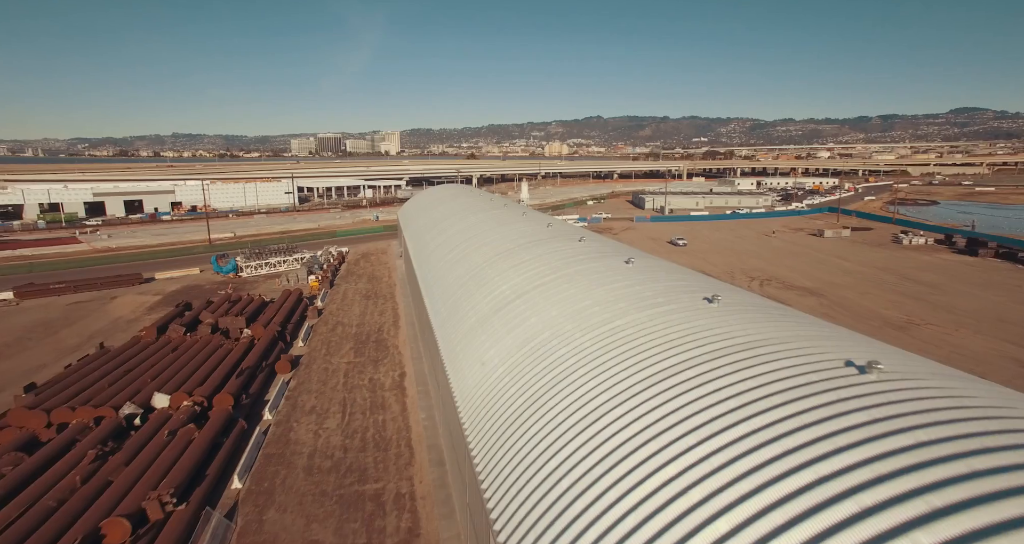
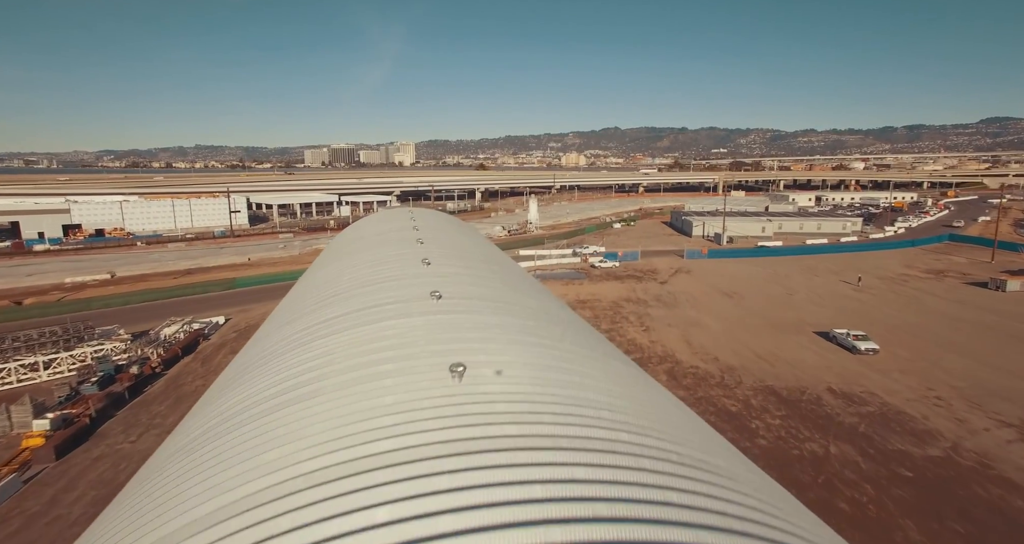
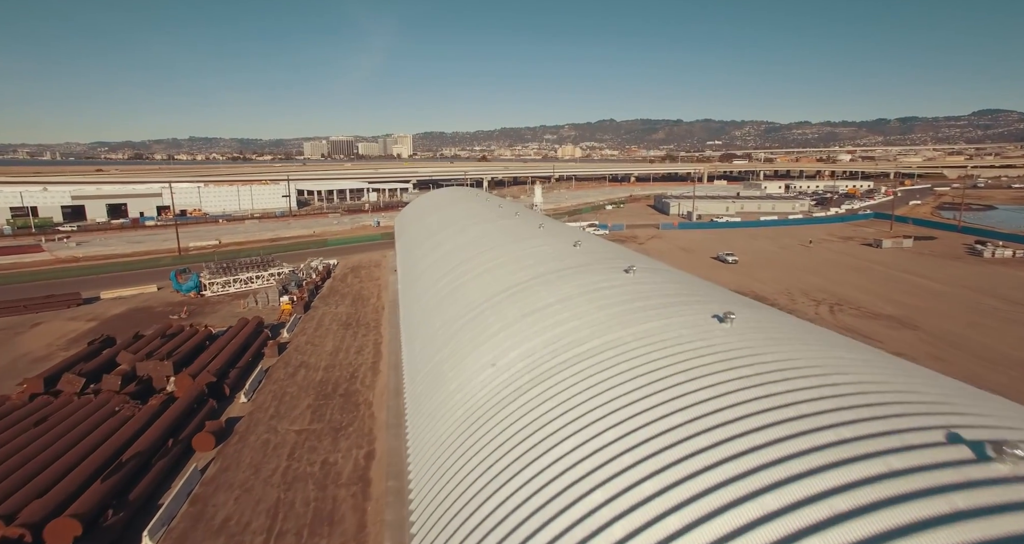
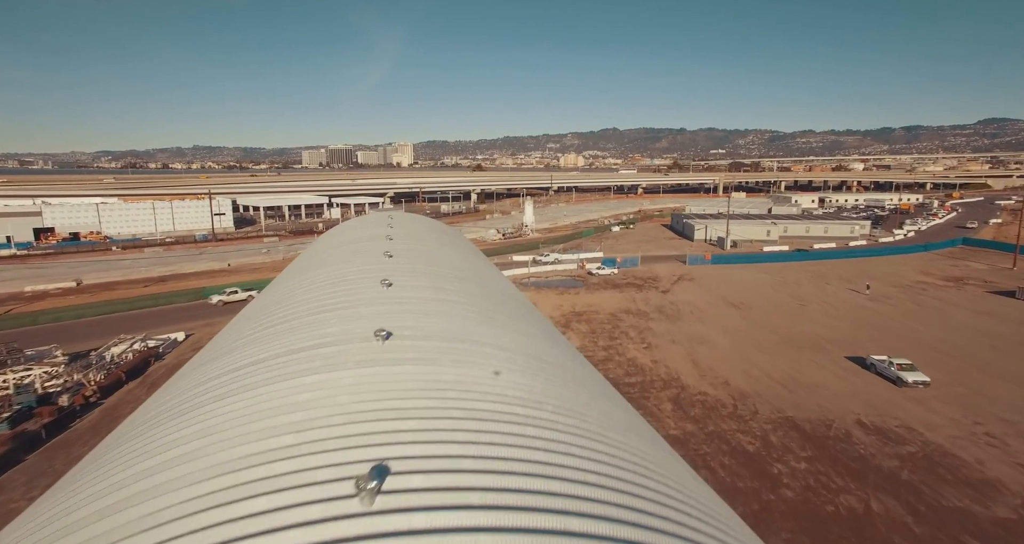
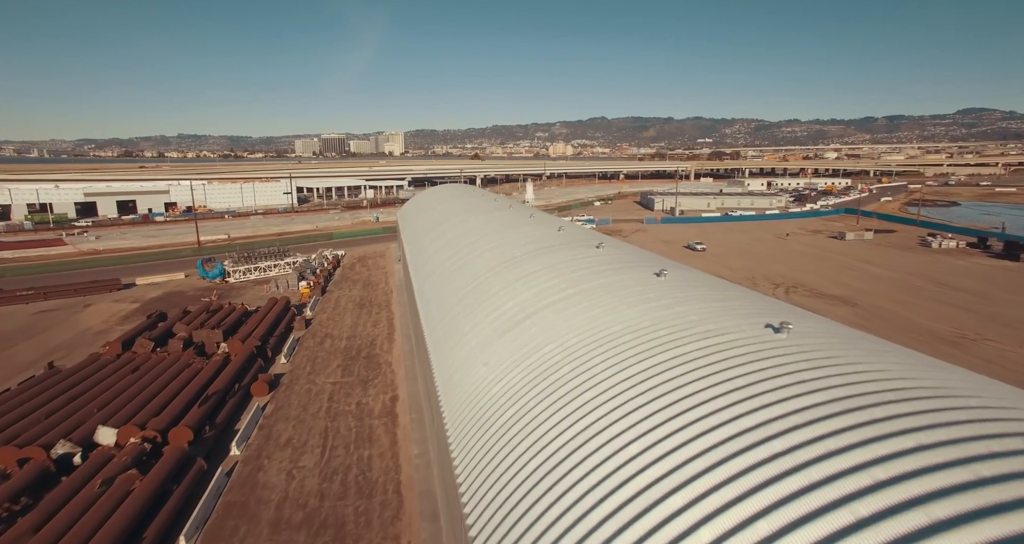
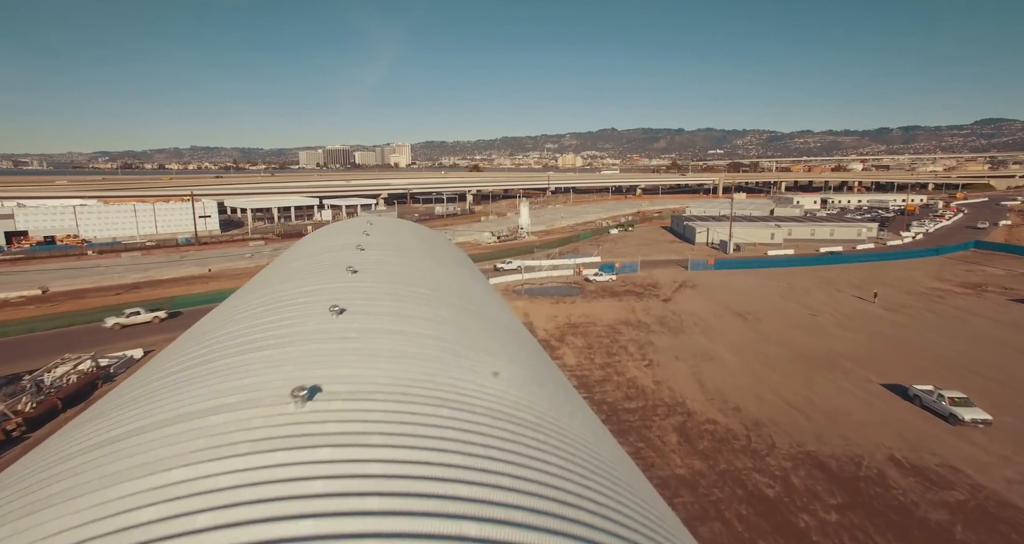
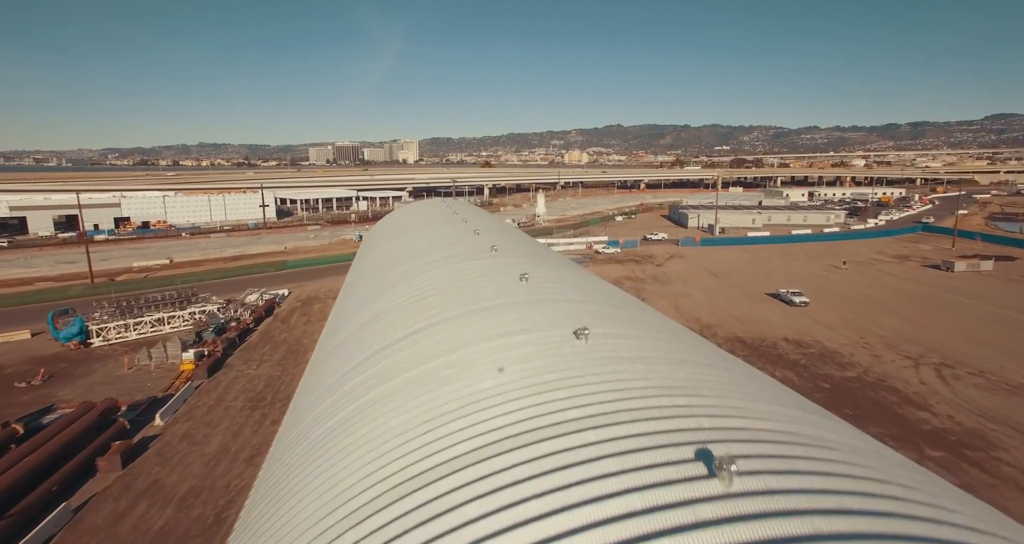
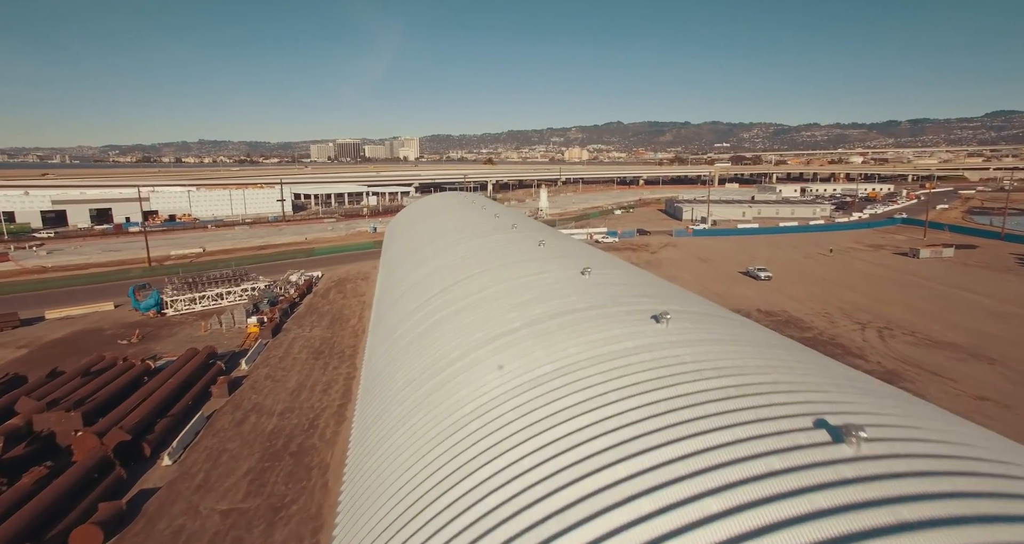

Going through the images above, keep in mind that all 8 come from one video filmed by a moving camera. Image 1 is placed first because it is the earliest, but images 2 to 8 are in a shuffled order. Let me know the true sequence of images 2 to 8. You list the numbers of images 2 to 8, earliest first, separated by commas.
5, 3, 8, 7, 2, 4, 6
